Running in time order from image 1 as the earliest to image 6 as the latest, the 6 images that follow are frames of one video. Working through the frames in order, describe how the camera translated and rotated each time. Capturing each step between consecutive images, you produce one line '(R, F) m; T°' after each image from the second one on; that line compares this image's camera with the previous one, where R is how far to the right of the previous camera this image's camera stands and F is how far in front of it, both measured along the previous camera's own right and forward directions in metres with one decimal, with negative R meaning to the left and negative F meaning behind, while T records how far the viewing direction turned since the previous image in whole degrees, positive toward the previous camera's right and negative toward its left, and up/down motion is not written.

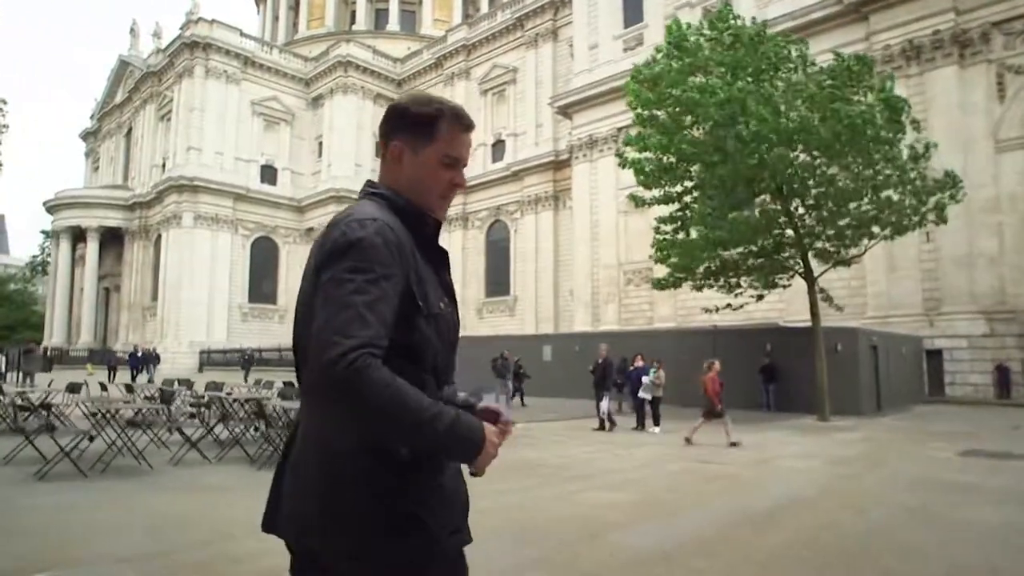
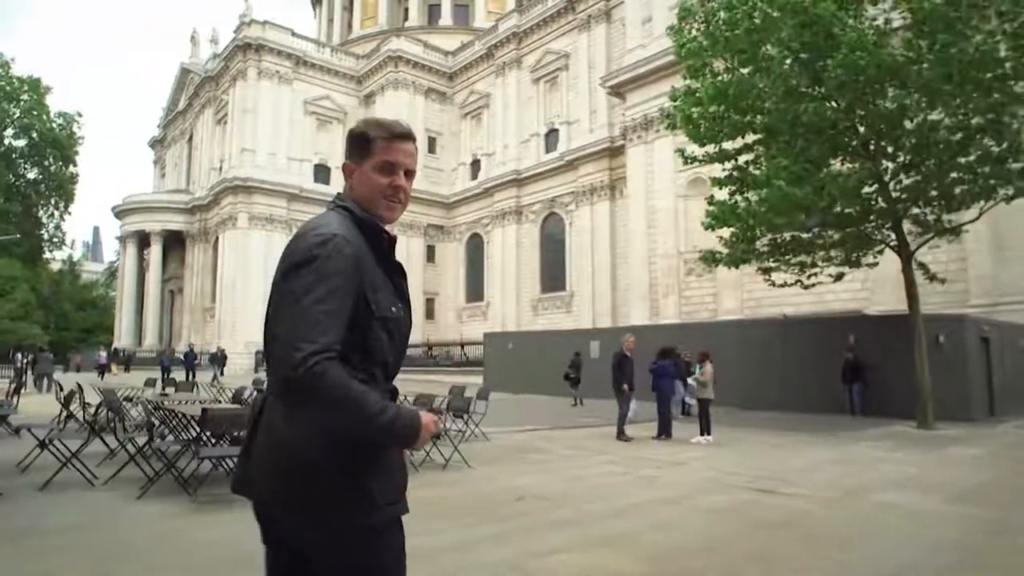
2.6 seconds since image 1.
(+0.7, +2.2) m; -6°
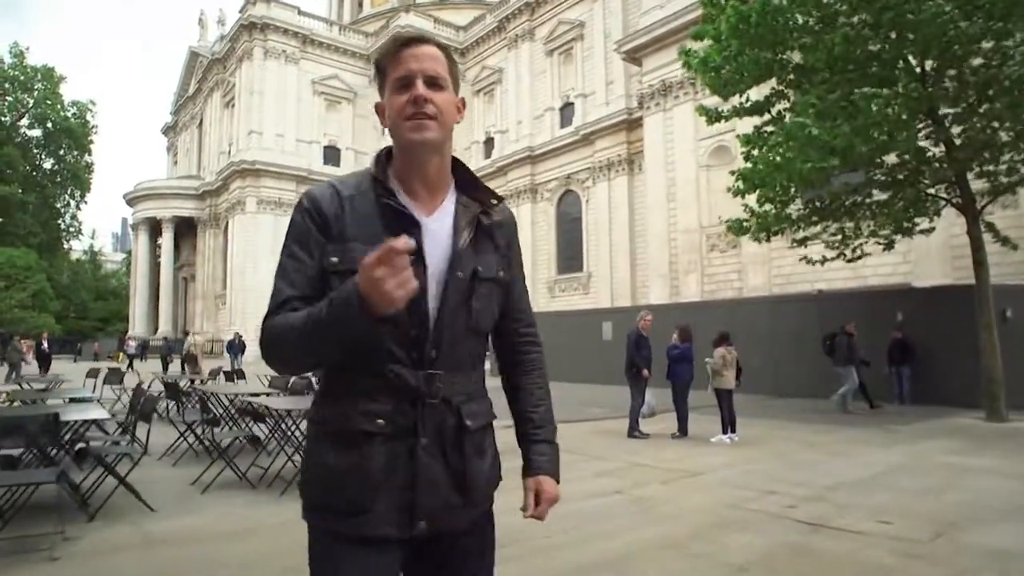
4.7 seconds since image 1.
(+0.5, +1.8) m; -2°
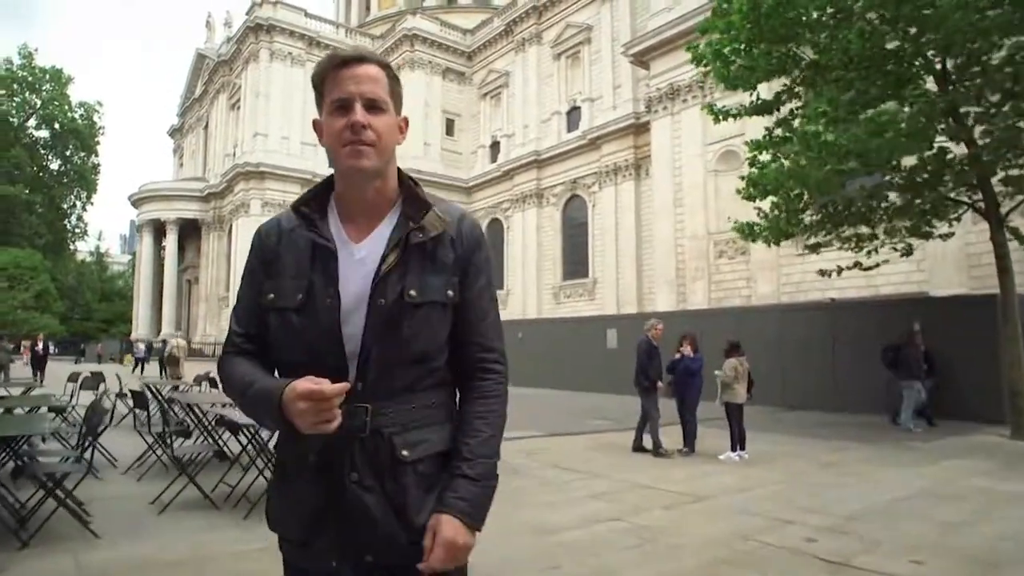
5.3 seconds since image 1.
(+0.1, +0.5) m; -1°
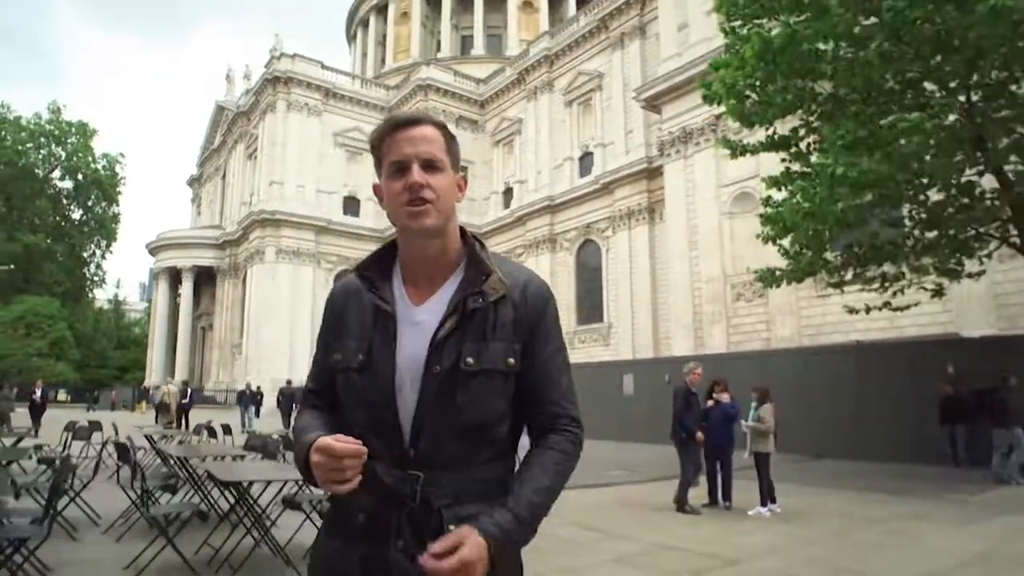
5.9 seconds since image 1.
(0.0, +0.4) m; -1°
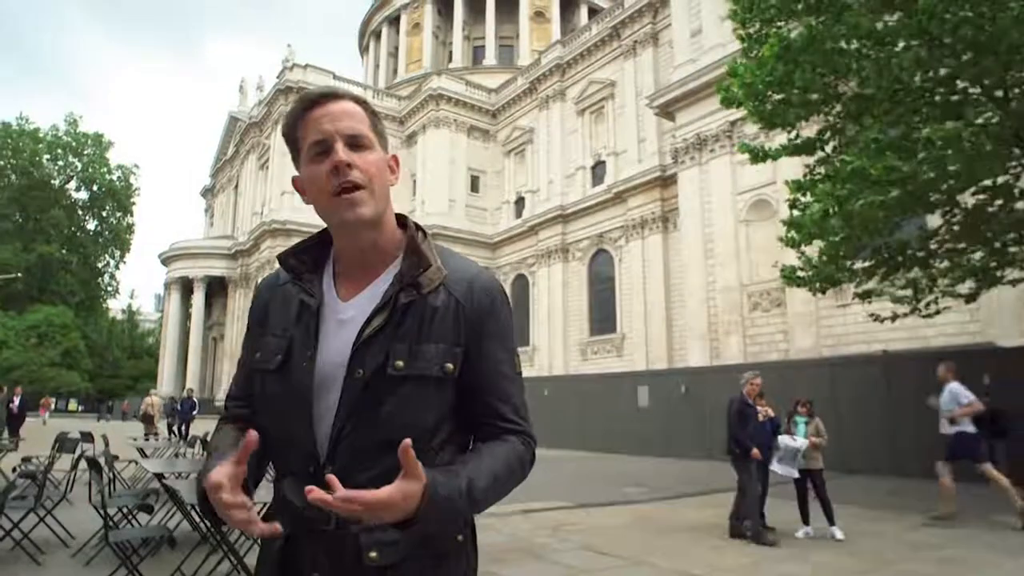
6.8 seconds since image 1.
(0.0, +0.5) m; -1°
